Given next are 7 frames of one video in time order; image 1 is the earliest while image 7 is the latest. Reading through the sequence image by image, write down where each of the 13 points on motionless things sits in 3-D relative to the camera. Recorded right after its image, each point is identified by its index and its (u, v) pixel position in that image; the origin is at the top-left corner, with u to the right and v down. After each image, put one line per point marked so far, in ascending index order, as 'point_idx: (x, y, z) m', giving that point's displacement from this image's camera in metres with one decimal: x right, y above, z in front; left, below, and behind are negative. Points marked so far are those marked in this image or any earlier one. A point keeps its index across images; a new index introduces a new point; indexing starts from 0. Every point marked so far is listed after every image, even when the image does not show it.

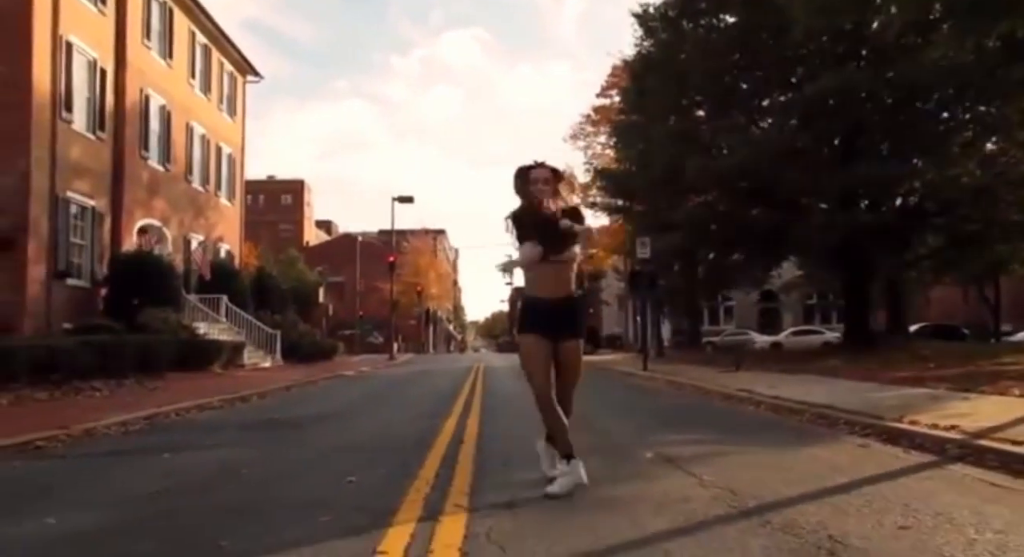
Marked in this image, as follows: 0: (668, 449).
0: (+1.3, -1.4, +6.6) m
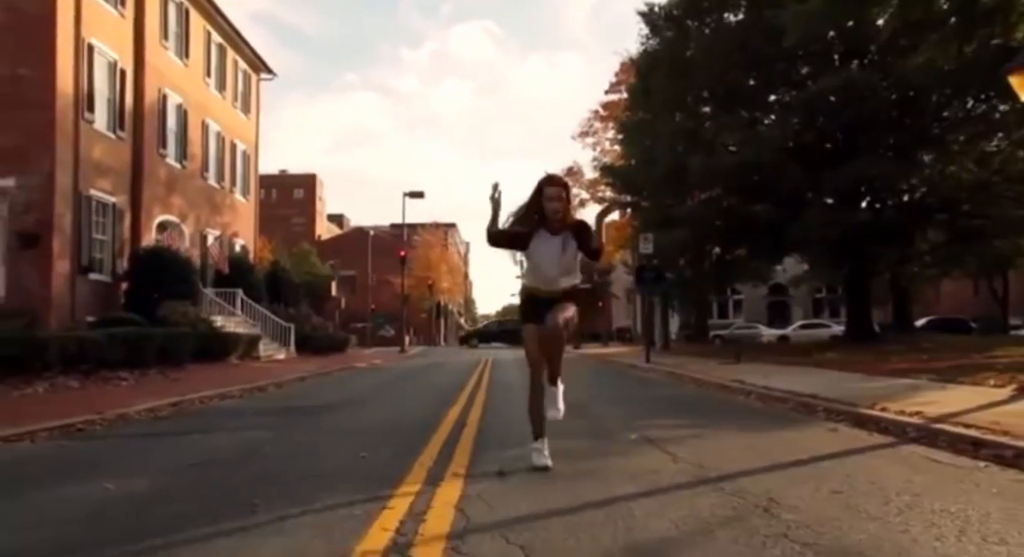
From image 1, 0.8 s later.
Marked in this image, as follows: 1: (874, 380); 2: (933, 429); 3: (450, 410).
0: (+1.3, -1.4, +7.2) m
1: (+5.6, -1.6, +12.3) m
2: (+3.5, -1.3, +6.7) m
3: (-0.8, -1.7, +10.4) m
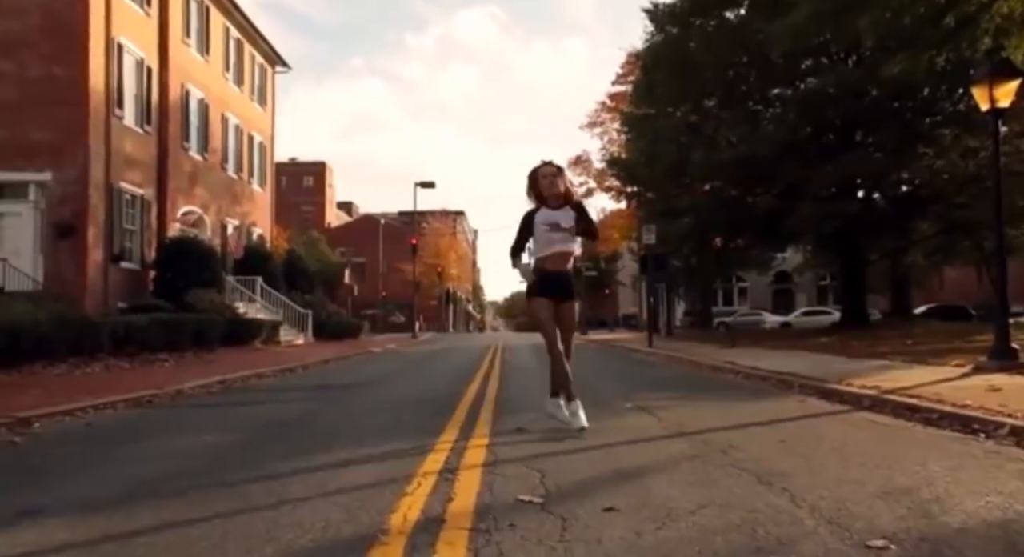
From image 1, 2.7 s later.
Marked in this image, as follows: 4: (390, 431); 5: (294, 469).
0: (+1.4, -1.3, +8.5) m
1: (+5.8, -1.4, +13.4) m
2: (+3.7, -1.2, +7.9) m
3: (-0.7, -1.6, +11.6) m
4: (-1.1, -1.3, +6.8) m
5: (-1.4, -1.2, +5.0) m
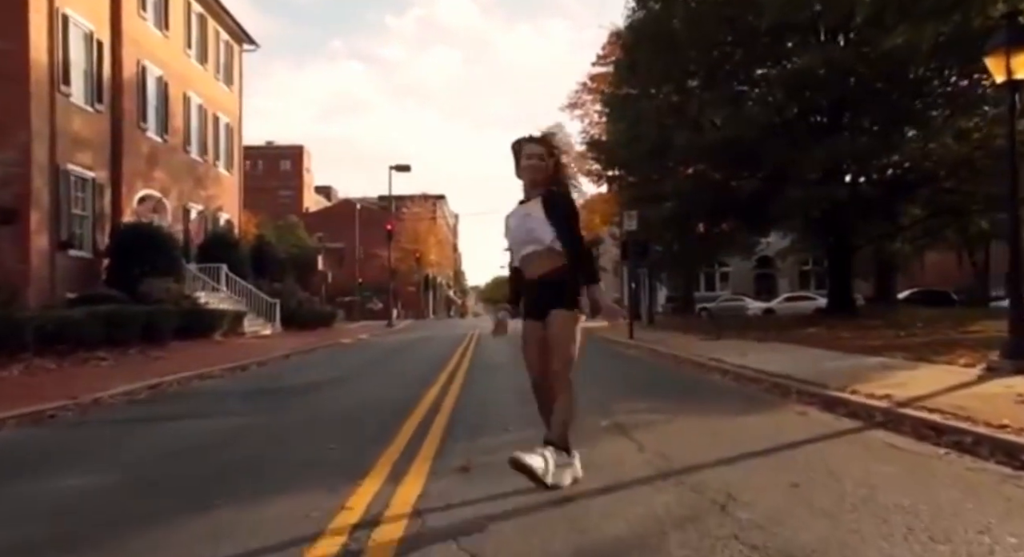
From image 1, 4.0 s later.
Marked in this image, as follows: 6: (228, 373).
0: (+1.0, -1.3, +7.3) m
1: (+5.3, -1.2, +12.4) m
2: (+3.3, -1.2, +6.7) m
3: (-1.1, -1.5, +10.4) m
4: (-1.4, -1.3, +5.6) m
5: (-1.7, -1.2, +3.7) m
6: (-5.3, -1.8, +14.7) m
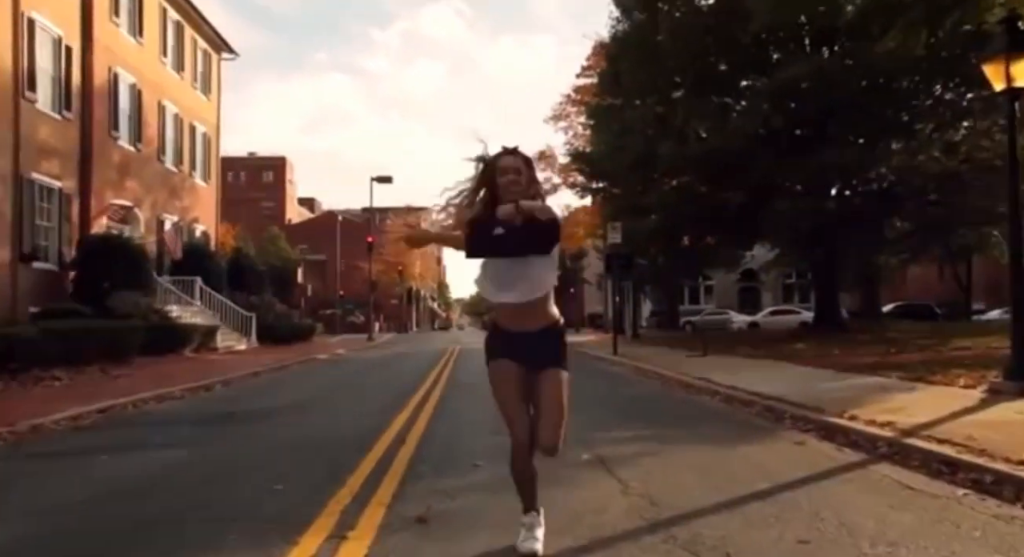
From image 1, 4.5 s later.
0: (+0.8, -1.4, +6.7) m
1: (+4.9, -1.5, +11.8) m
2: (+3.1, -1.3, +6.2) m
3: (-1.4, -1.7, +9.7) m
4: (-1.6, -1.4, +4.9) m
5: (-1.8, -1.3, +3.1) m
6: (-5.6, -2.0, +13.9) m
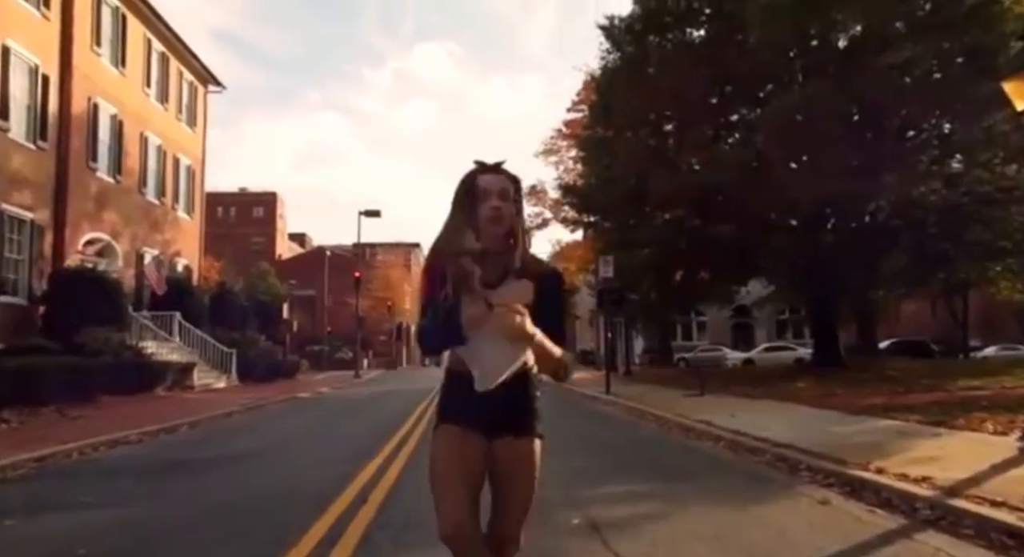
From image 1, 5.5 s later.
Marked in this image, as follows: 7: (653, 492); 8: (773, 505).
0: (+0.6, -1.7, +5.7) m
1: (+4.7, -2.0, +10.9) m
2: (+2.9, -1.5, +5.3) m
3: (-1.6, -2.1, +8.8) m
4: (-1.7, -1.6, +4.0) m
5: (-2.0, -1.4, +2.1) m
6: (-5.9, -2.6, +12.9) m
7: (+1.2, -1.8, +6.7) m
8: (+2.0, -1.7, +6.0) m
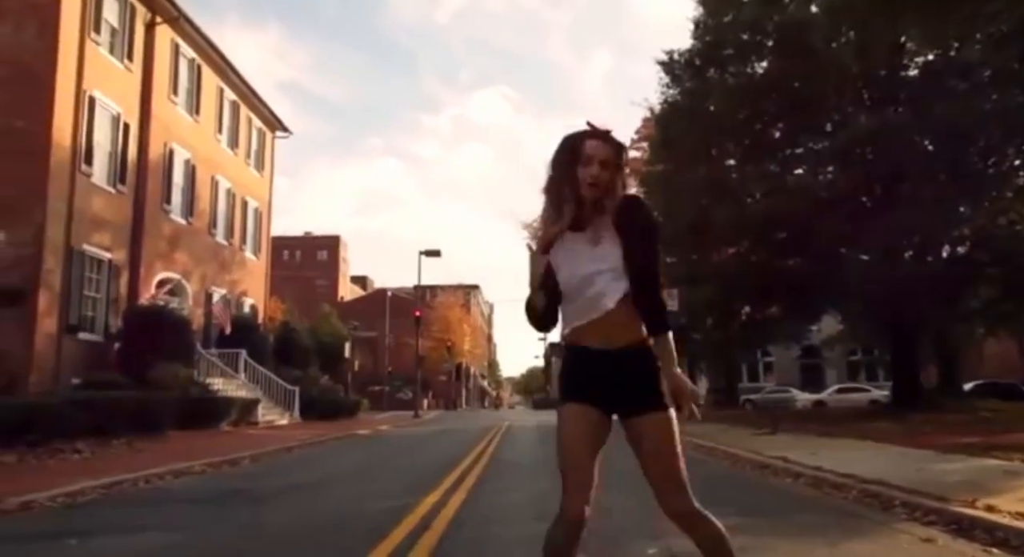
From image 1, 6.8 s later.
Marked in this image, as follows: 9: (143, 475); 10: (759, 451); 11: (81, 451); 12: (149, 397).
0: (+1.1, -1.8, +5.3) m
1: (+5.6, -2.3, +10.2) m
2: (+3.4, -1.6, +4.7) m
3: (-0.9, -2.3, +8.5) m
4: (-1.4, -1.6, +3.8) m
5: (-1.7, -1.3, +1.9) m
6: (-4.8, -3.1, +12.9) m
7: (+1.7, -1.9, +6.2) m
8: (+2.5, -1.8, +5.5) m
9: (-5.0, -2.7, +10.8) m
10: (+4.2, -2.9, +13.4) m
11: (-7.3, -2.9, +13.6) m
12: (-8.1, -2.6, +17.8) m
